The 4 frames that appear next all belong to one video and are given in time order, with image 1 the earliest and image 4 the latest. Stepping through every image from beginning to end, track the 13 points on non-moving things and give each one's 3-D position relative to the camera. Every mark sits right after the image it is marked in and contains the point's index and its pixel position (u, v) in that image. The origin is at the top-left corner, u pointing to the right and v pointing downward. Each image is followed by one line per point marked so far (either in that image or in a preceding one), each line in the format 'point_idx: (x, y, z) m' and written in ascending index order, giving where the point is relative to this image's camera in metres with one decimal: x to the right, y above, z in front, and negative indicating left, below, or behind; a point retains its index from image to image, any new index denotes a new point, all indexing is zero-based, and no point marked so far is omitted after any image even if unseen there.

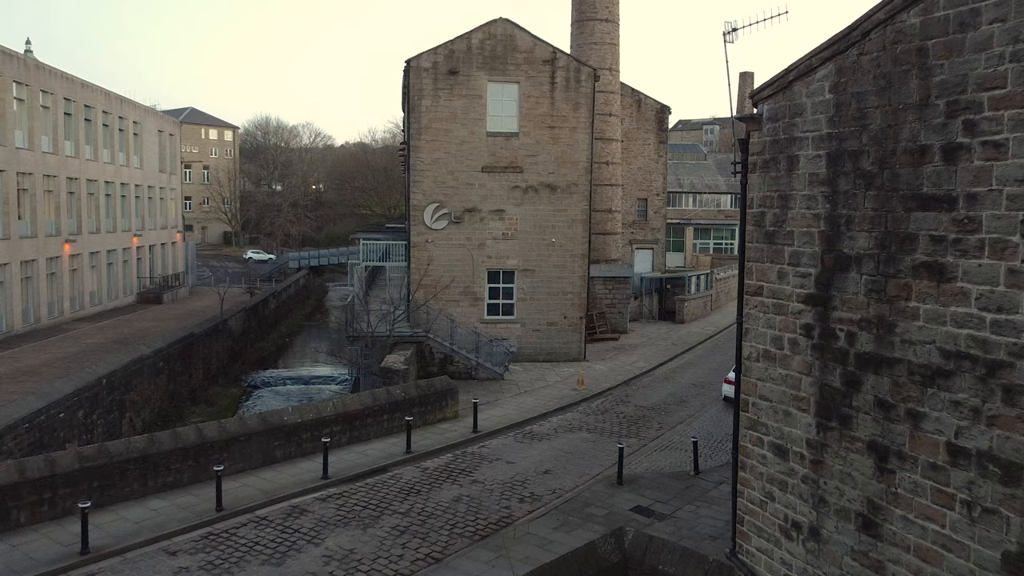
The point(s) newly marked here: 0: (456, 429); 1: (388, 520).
0: (-1.2, -3.0, +15.4) m
1: (-1.9, -3.5, +11.0) m
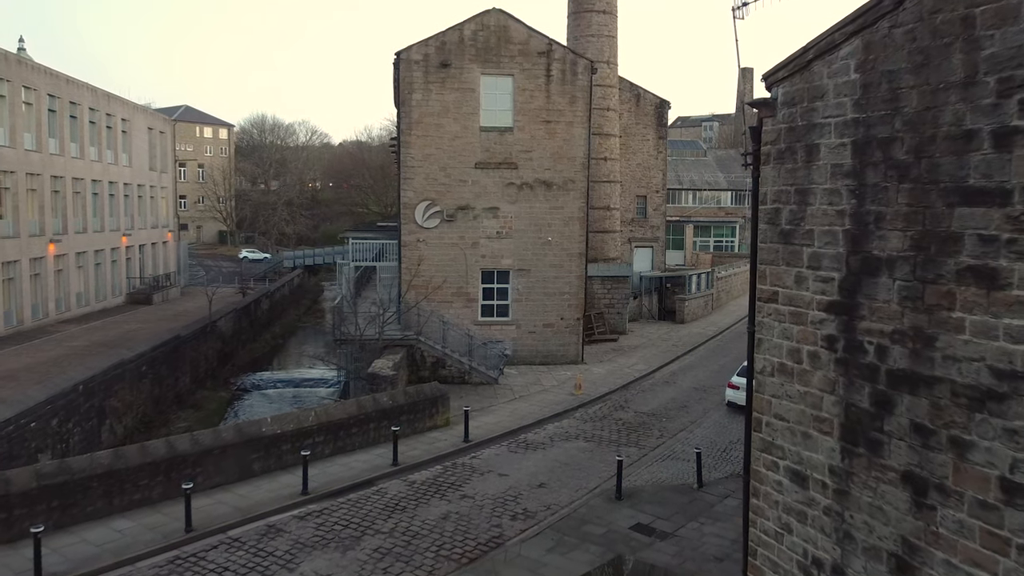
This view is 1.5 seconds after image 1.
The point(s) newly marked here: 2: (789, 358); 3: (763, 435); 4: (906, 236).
0: (-1.3, -3.0, +14.7) m
1: (-2.0, -3.5, +10.2) m
2: (+2.3, -0.6, +6.0) m
3: (+2.2, -1.3, +6.3) m
4: (+2.7, +0.4, +5.0) m
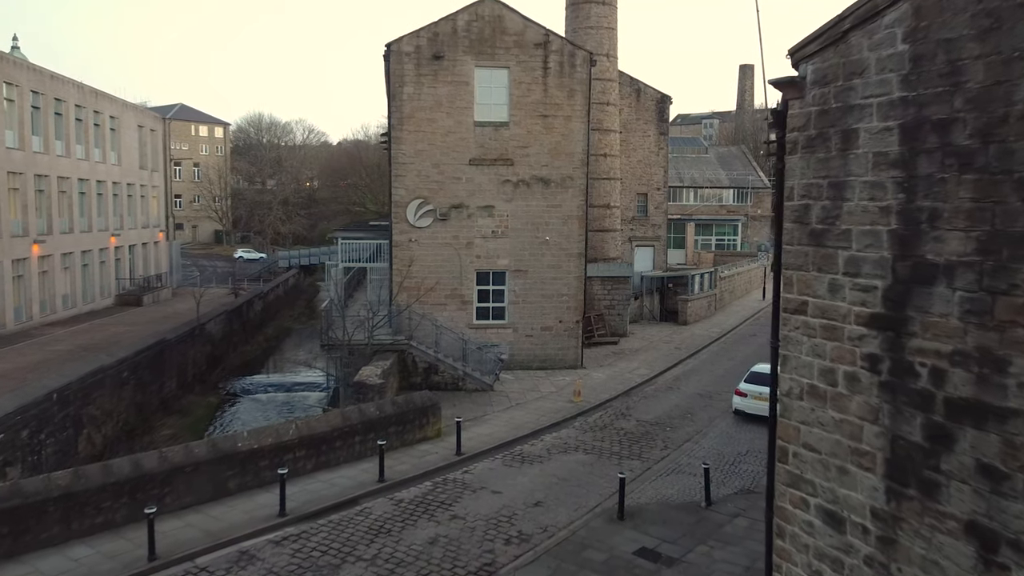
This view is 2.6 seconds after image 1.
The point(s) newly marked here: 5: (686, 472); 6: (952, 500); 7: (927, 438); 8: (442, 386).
0: (-1.4, -3.1, +13.8) m
1: (-2.1, -3.6, +9.4) m
2: (+2.2, -0.6, +5.2) m
3: (+2.1, -1.3, +5.5) m
4: (+2.6, +0.3, +4.1) m
5: (+3.1, -3.2, +12.9) m
6: (+2.6, -1.2, +4.3) m
7: (+2.5, -0.9, +4.4) m
8: (-1.8, -2.5, +18.5) m
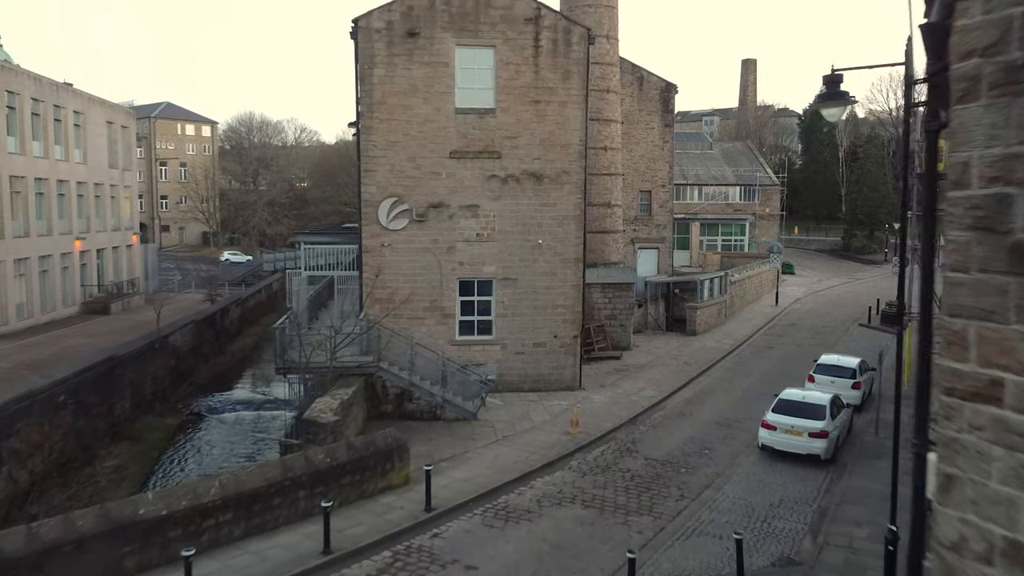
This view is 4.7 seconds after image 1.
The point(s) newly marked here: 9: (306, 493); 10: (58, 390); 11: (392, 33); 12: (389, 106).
0: (-1.7, -3.3, +11.3) m
1: (-2.3, -3.9, +6.8) m
2: (+1.9, -0.9, +2.6) m
3: (+1.8, -1.6, +3.0) m
4: (+2.3, 0.0, +1.6) m
5: (+2.8, -3.5, +10.4) m
6: (+2.3, -1.5, +1.7) m
7: (+2.2, -1.1, +1.9) m
8: (-2.0, -2.7, +16.0) m
9: (-3.0, -3.0, +10.7) m
10: (-11.4, -2.6, +18.5) m
11: (-2.8, +5.9, +17.0) m
12: (-2.9, +4.2, +17.1) m
